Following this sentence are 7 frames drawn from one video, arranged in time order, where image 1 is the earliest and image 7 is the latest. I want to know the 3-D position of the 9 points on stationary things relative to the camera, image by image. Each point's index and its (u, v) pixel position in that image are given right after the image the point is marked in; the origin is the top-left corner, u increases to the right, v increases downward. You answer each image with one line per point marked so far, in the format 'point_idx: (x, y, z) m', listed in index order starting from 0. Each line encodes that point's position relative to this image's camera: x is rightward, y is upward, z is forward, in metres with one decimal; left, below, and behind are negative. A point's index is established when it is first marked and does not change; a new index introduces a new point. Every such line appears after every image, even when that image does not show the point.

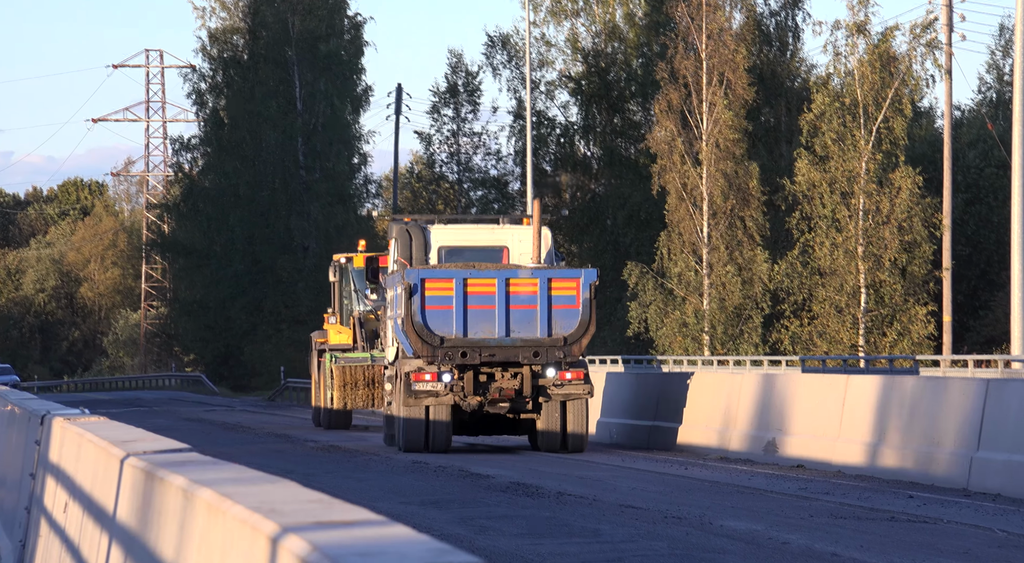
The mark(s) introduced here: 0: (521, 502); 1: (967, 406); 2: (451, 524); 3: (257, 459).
0: (+0.1, -2.1, +14.1) m
1: (+4.6, -1.3, +14.8) m
2: (-0.5, -2.1, +12.8) m
3: (-3.0, -2.1, +17.2) m
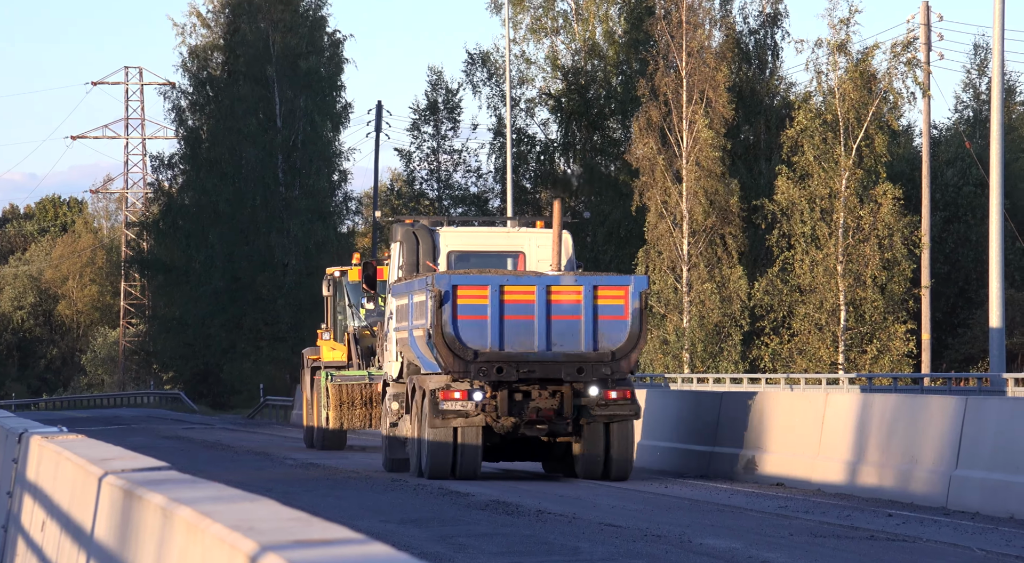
0: (-0.1, -2.3, +14.1) m
1: (+4.4, -1.5, +14.9) m
2: (-0.7, -2.3, +12.8) m
3: (-3.2, -2.3, +17.1) m
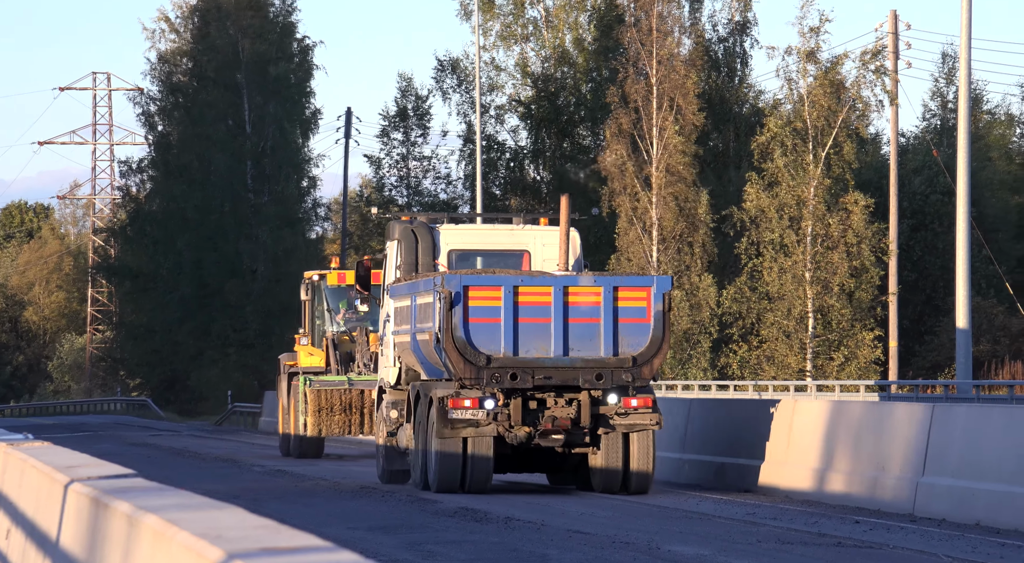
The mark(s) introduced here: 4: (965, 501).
0: (-0.4, -2.3, +14.0) m
1: (+4.1, -1.5, +15.0) m
2: (-1.0, -2.3, +12.7) m
3: (-3.6, -2.3, +17.0) m
4: (+4.4, -2.1, +14.5) m
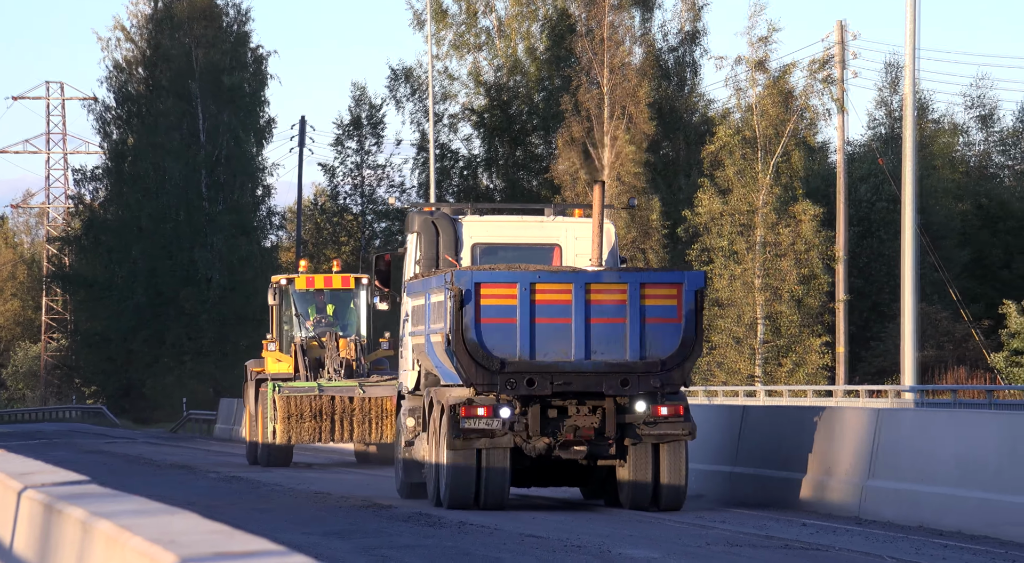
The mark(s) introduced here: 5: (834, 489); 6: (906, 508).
0: (-0.9, -2.4, +14.2) m
1: (+3.6, -1.6, +15.2) m
2: (-1.4, -2.4, +12.9) m
3: (-4.1, -2.4, +17.1) m
4: (+3.9, -2.2, +14.7) m
5: (+3.4, -2.2, +15.3) m
6: (+3.8, -2.2, +14.2) m
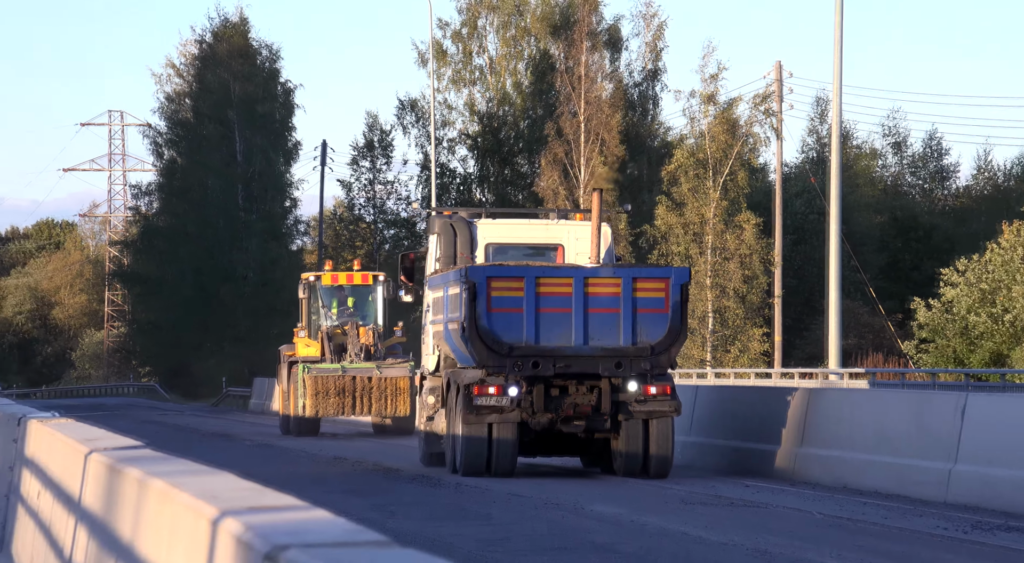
0: (-1.0, -2.4, +16.9) m
1: (+3.5, -1.6, +17.8) m
2: (-1.6, -2.4, +15.6) m
3: (-4.2, -2.3, +19.8) m
4: (+3.8, -2.2, +17.4) m
5: (+3.2, -2.2, +18.0) m
6: (+3.7, -2.2, +16.8) m
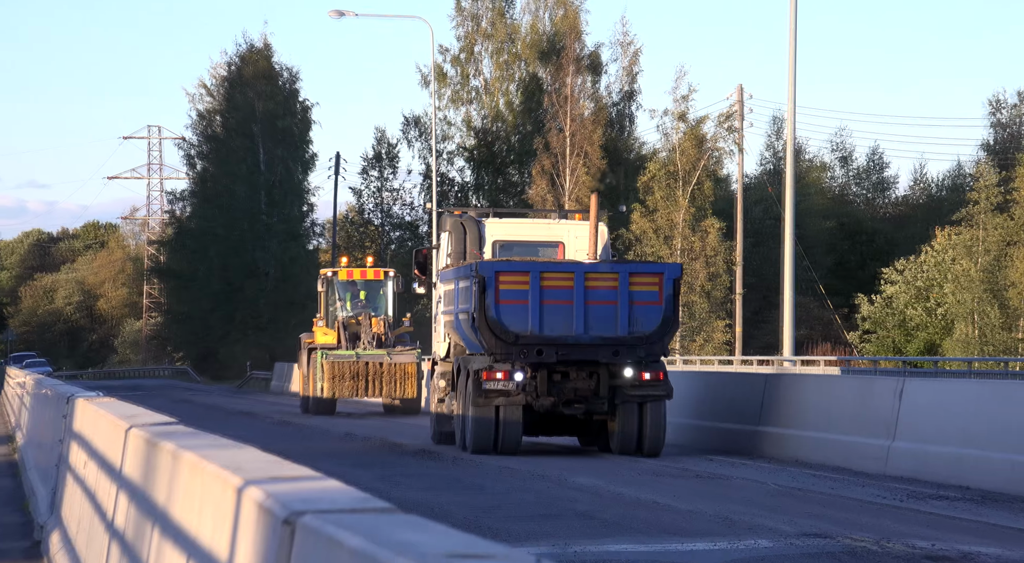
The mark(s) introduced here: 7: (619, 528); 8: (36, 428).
0: (-1.1, -2.4, +19.1) m
1: (+3.4, -1.6, +20.0) m
2: (-1.7, -2.4, +17.8) m
3: (-4.3, -2.3, +22.1) m
4: (+3.7, -2.2, +19.5) m
5: (+3.1, -2.1, +20.1) m
6: (+3.5, -2.2, +19.0) m
7: (+1.2, -2.7, +16.1) m
8: (-6.4, -1.9, +19.6) m
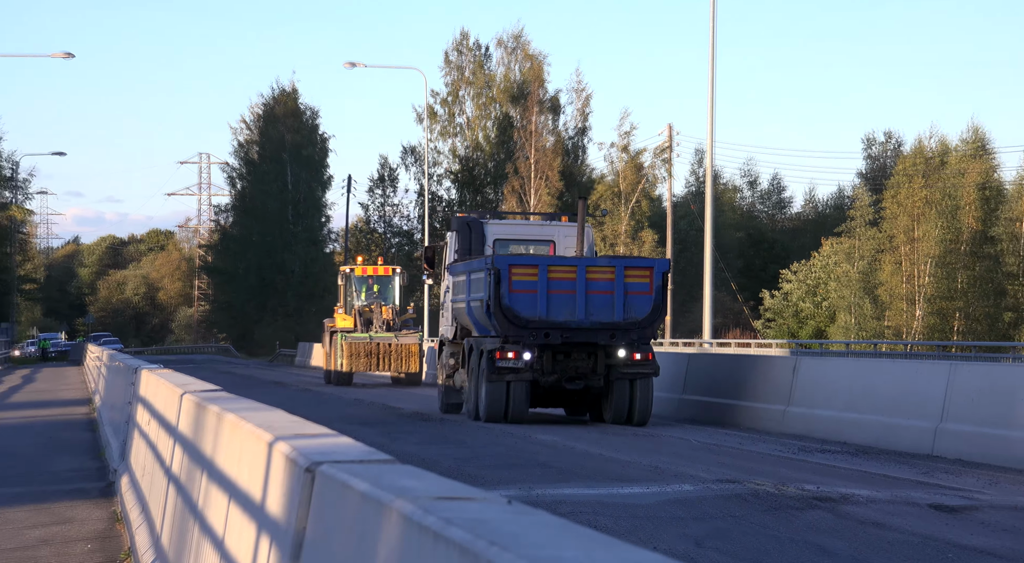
0: (-1.5, -2.3, +24.0) m
1: (+3.0, -1.5, +24.8) m
2: (-2.1, -2.3, +22.7) m
3: (-4.7, -2.2, +27.0) m
4: (+3.3, -2.2, +24.4) m
5: (+2.7, -2.1, +25.0) m
6: (+3.1, -2.1, +23.8) m
7: (+0.8, -2.7, +21.0) m
8: (-6.8, -1.9, +24.6) m
